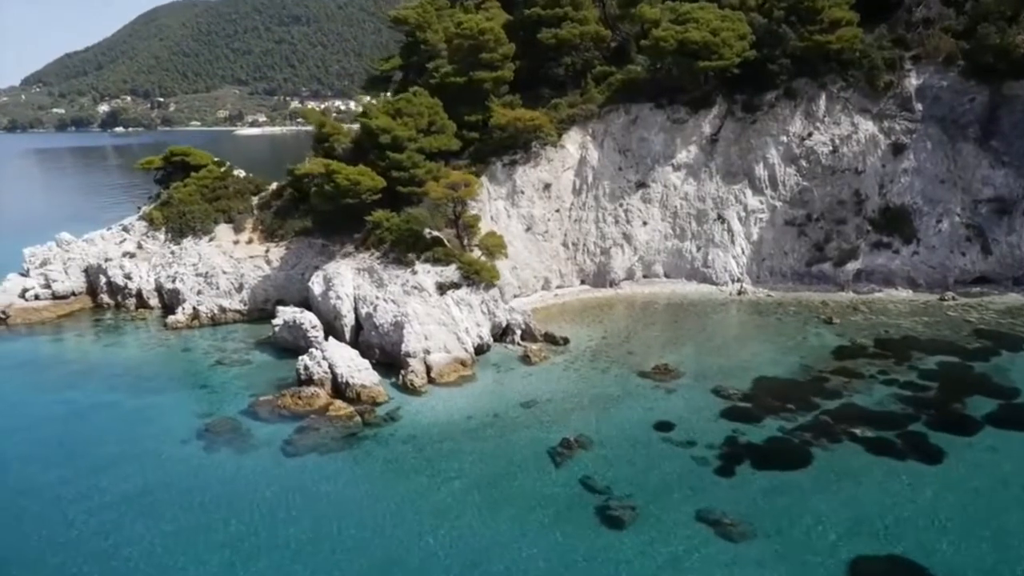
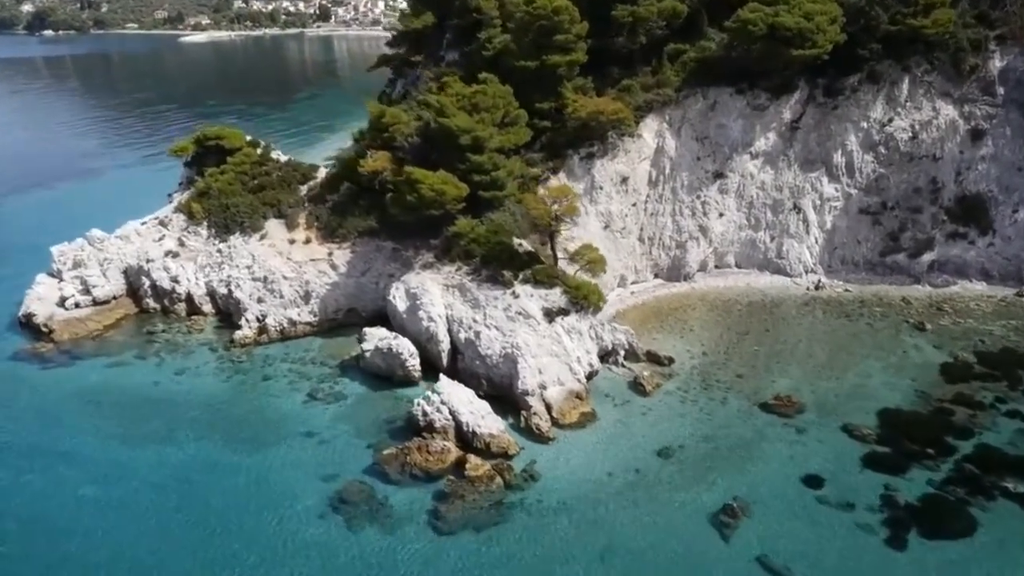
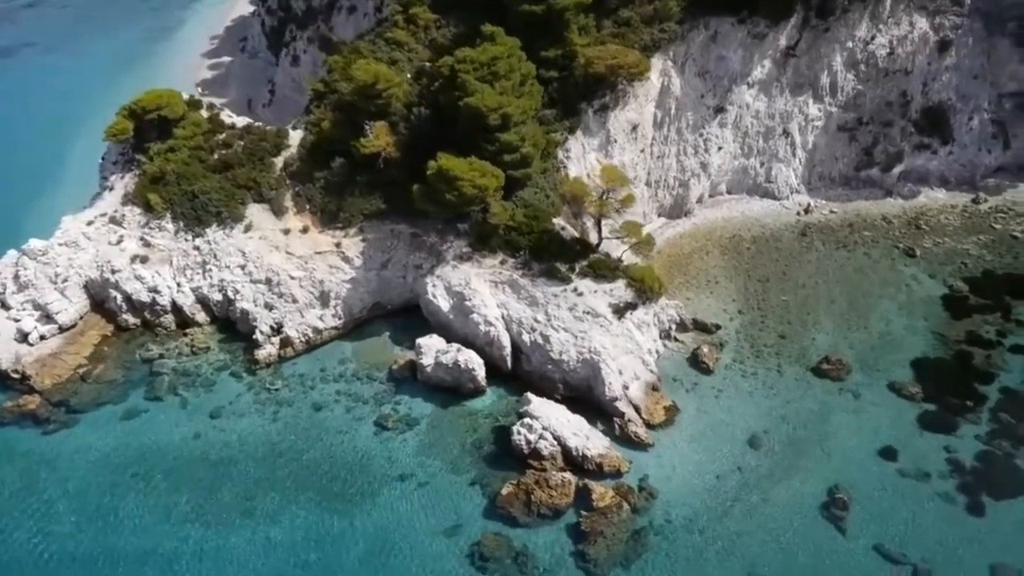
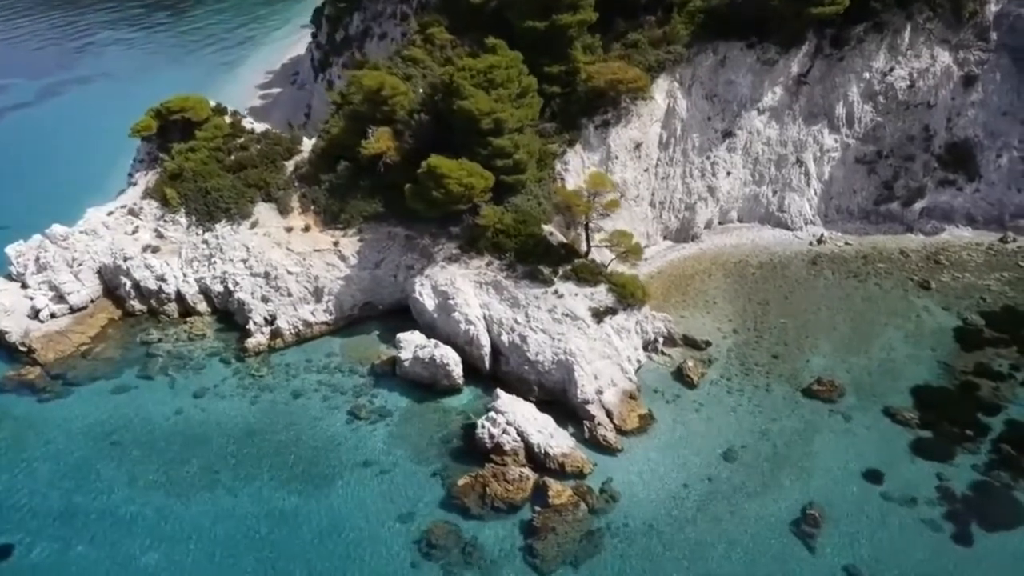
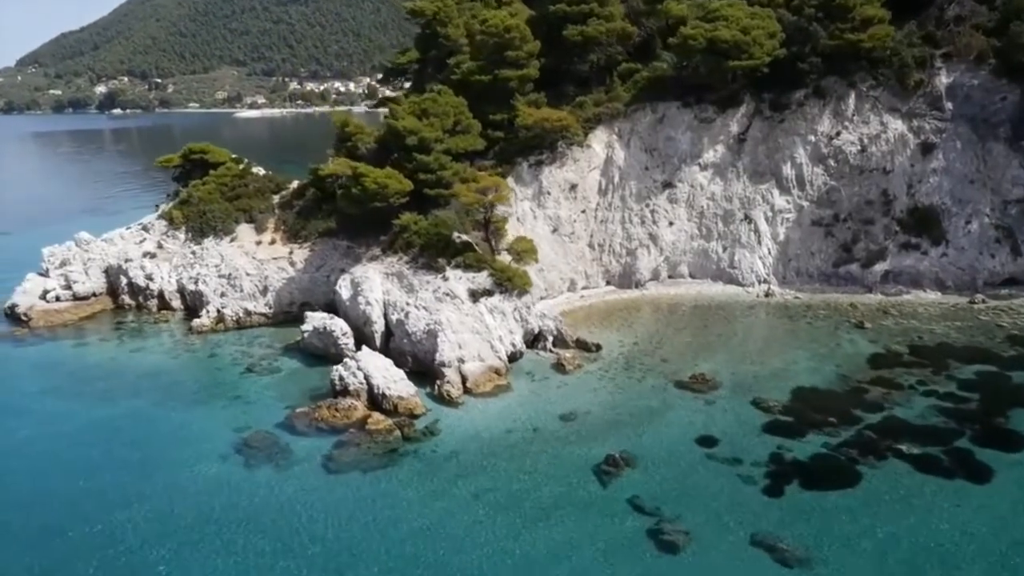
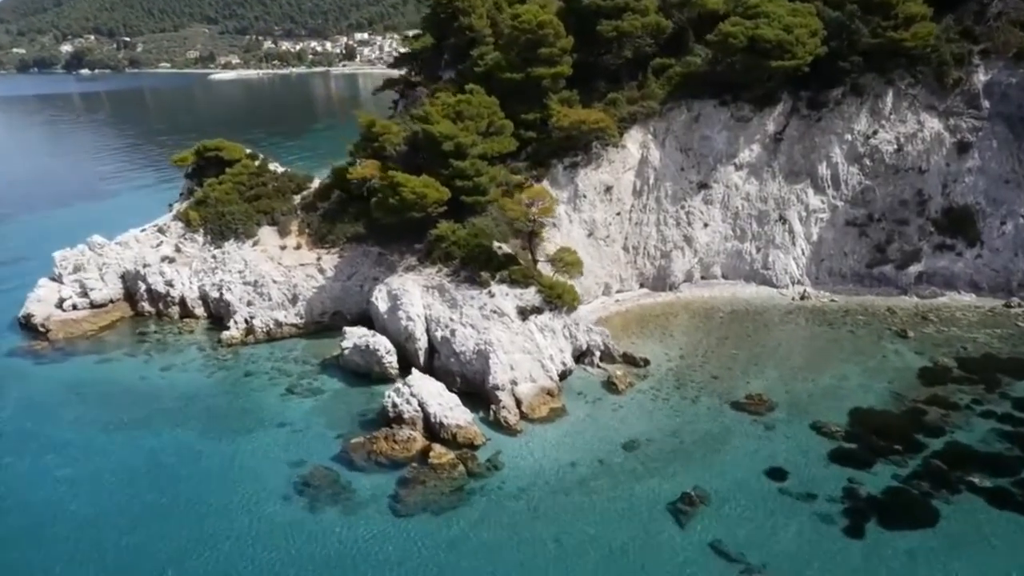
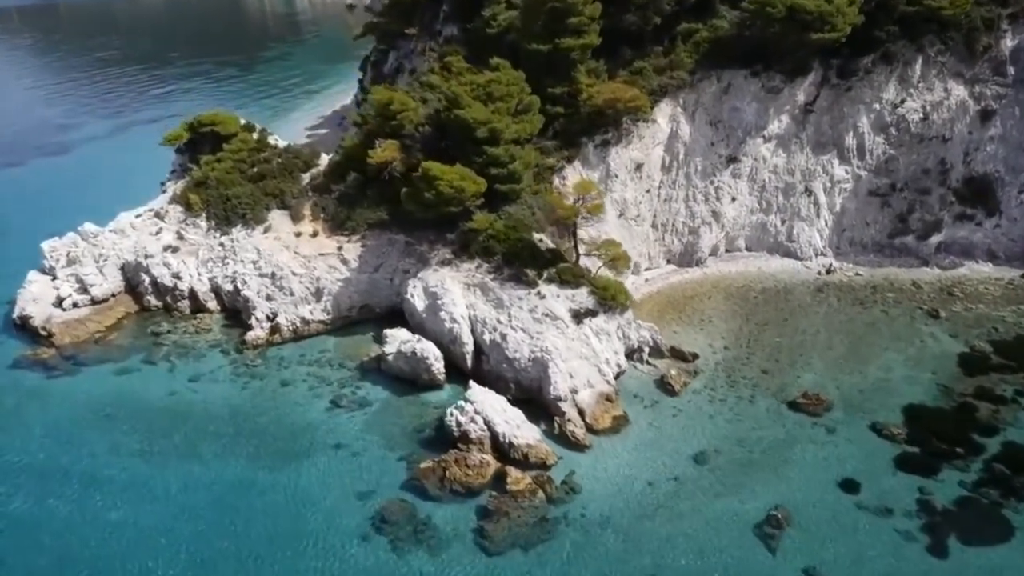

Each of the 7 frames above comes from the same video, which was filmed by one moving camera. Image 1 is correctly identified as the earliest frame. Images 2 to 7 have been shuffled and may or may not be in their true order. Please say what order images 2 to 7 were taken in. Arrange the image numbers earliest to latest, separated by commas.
5, 6, 2, 7, 4, 3
